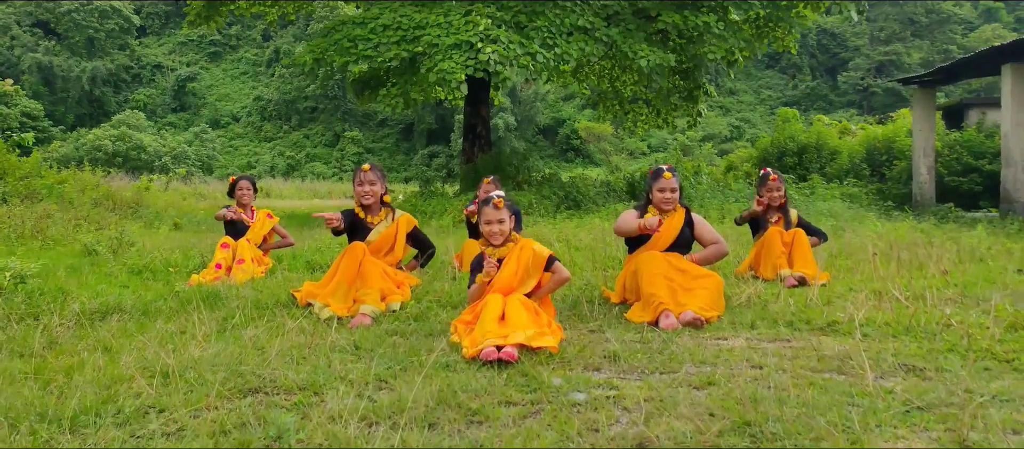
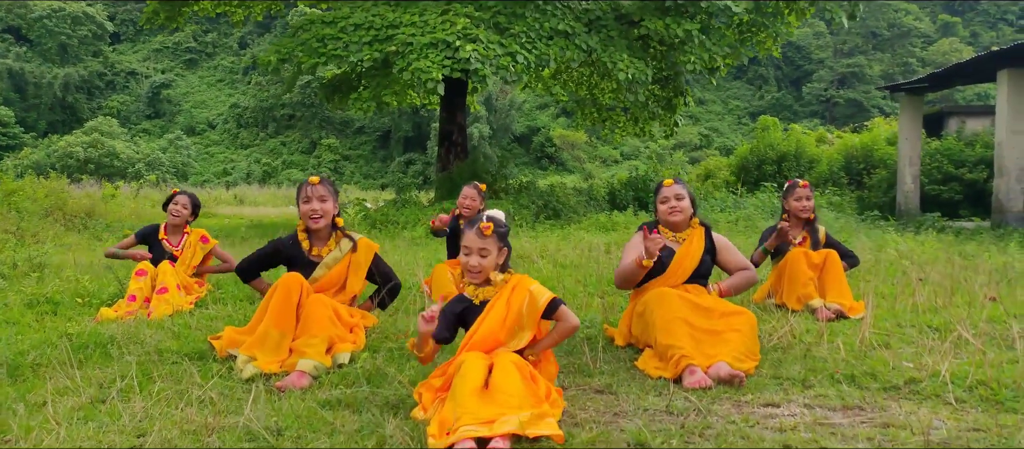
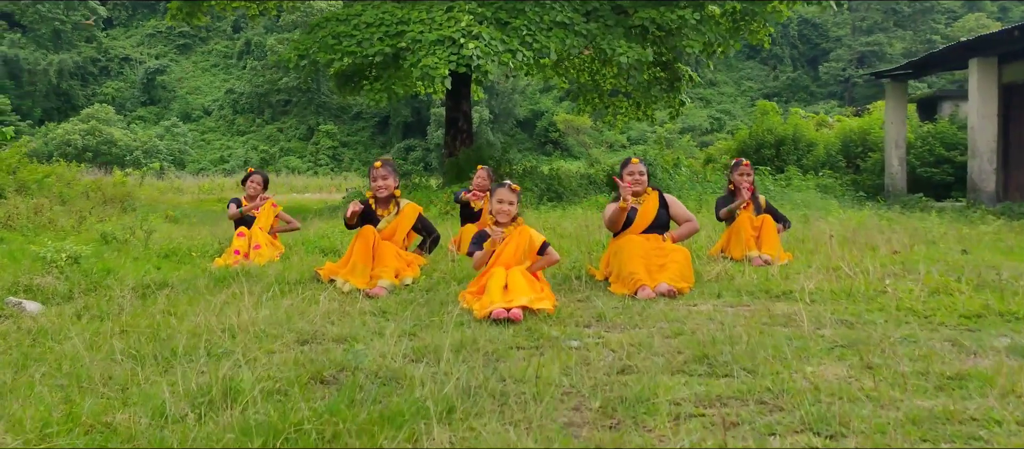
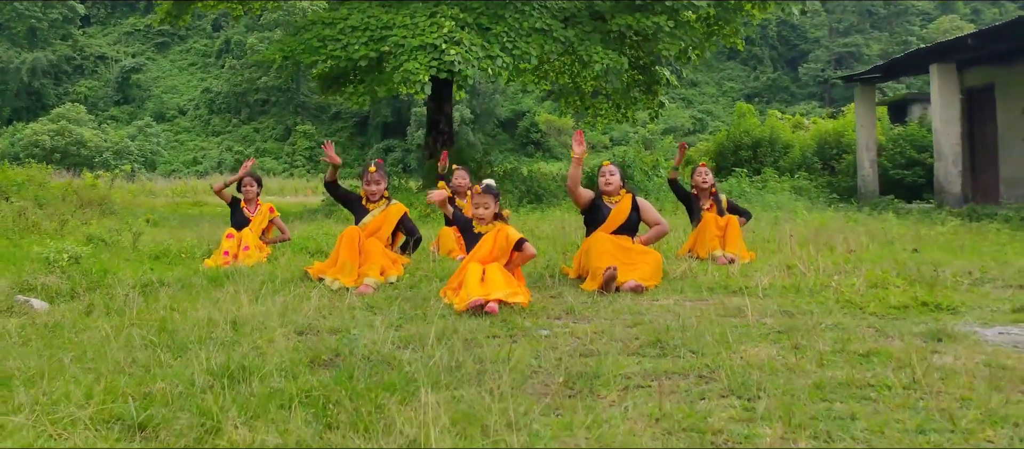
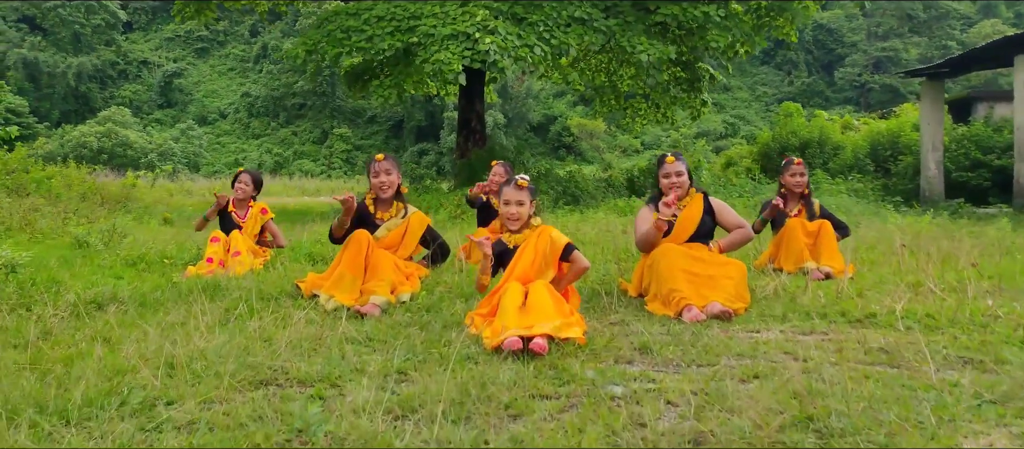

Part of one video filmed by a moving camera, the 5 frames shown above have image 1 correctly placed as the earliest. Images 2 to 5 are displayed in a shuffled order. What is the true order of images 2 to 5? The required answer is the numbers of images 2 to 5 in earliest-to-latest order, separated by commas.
2, 4, 3, 5
